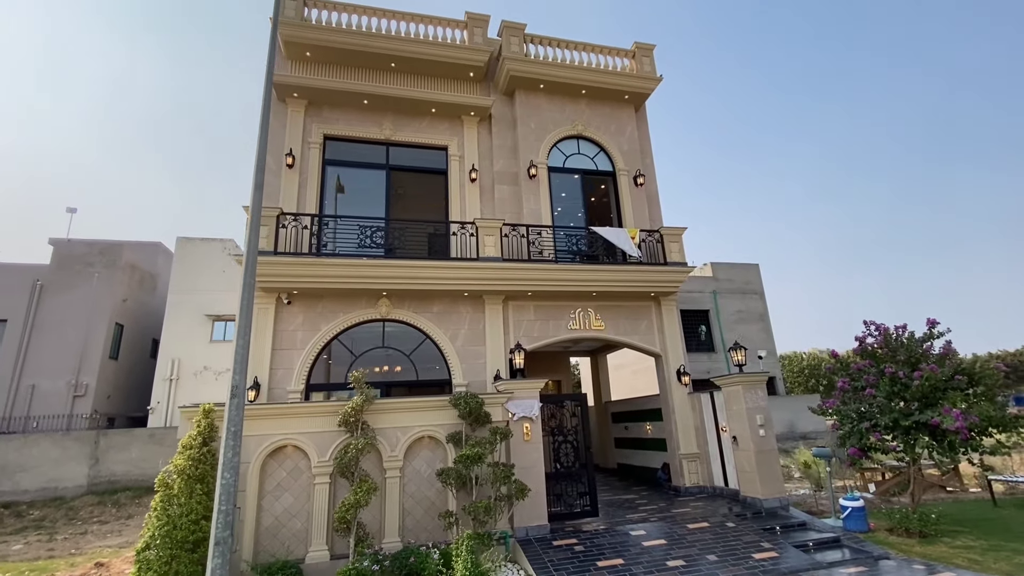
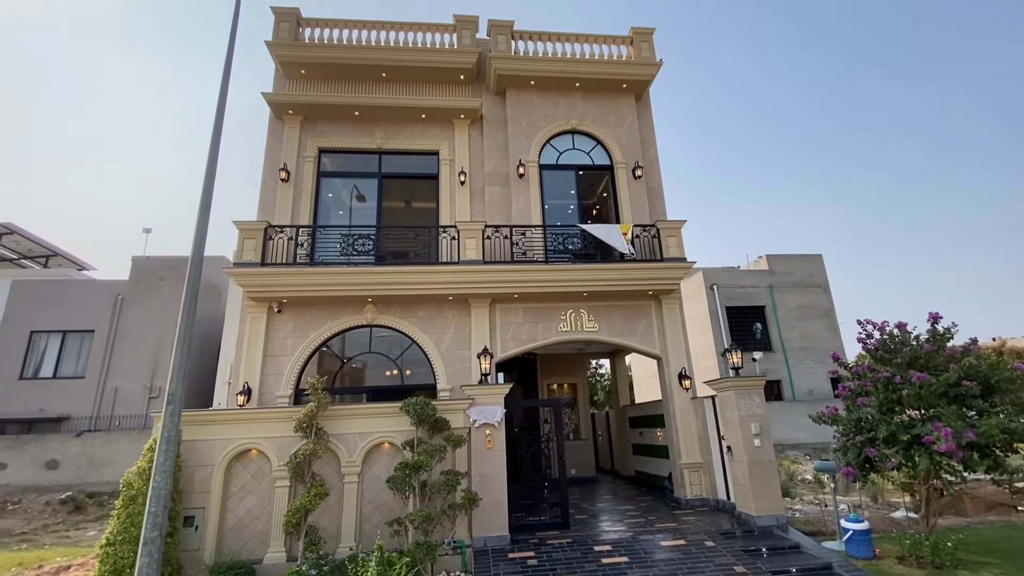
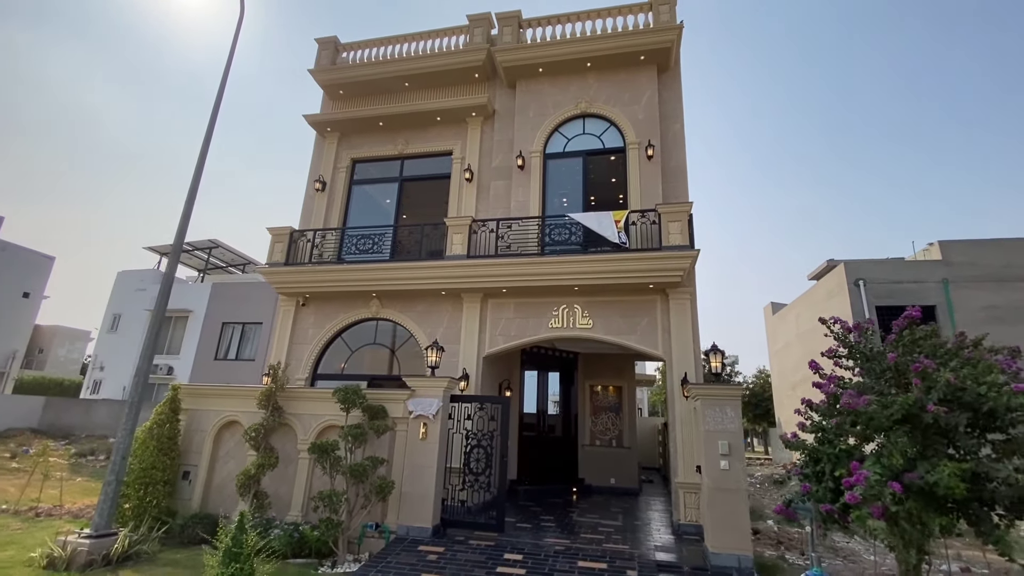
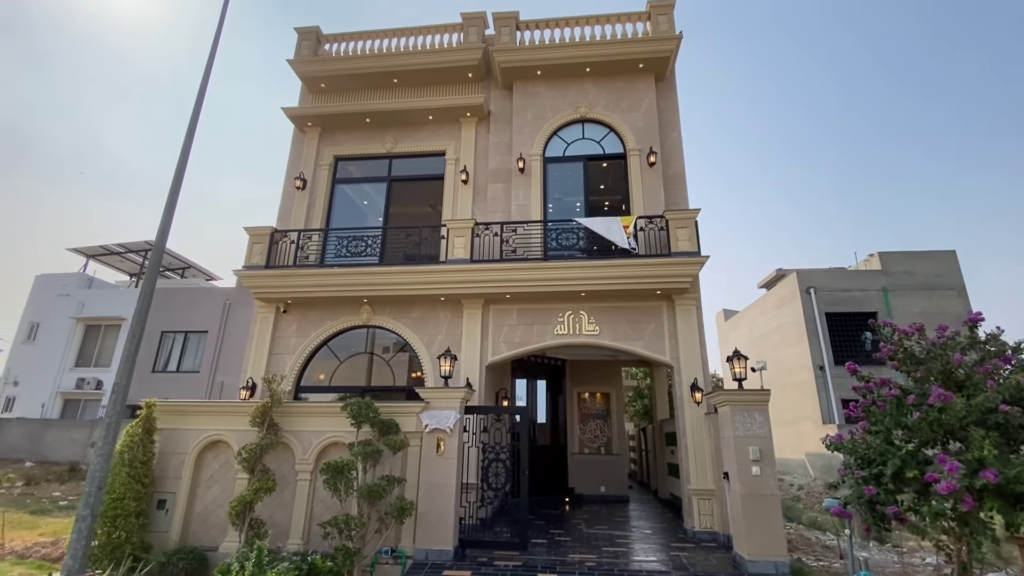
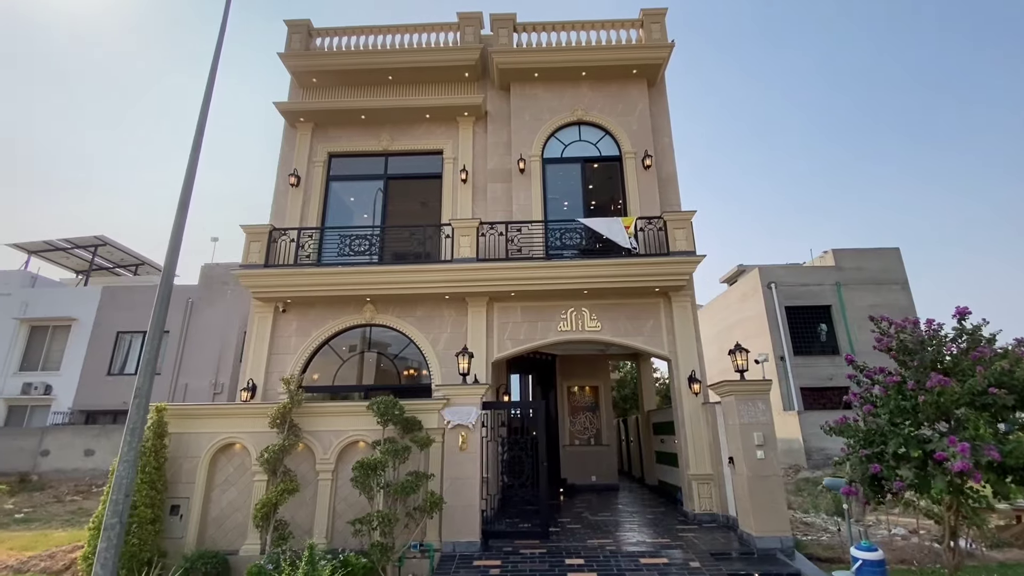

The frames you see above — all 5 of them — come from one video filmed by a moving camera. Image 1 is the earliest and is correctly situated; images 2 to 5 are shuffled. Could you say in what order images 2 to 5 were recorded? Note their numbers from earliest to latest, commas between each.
2, 5, 4, 3
